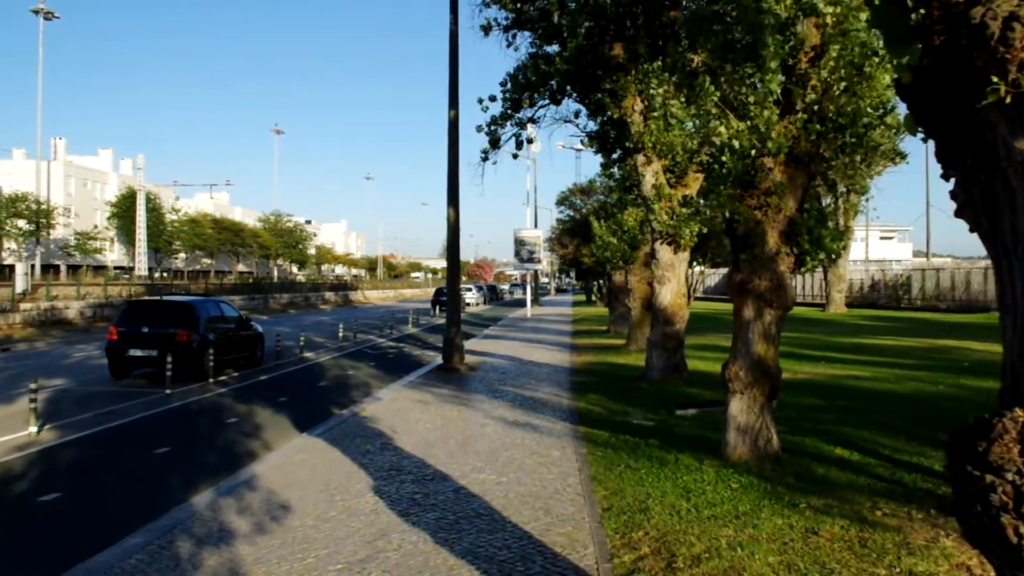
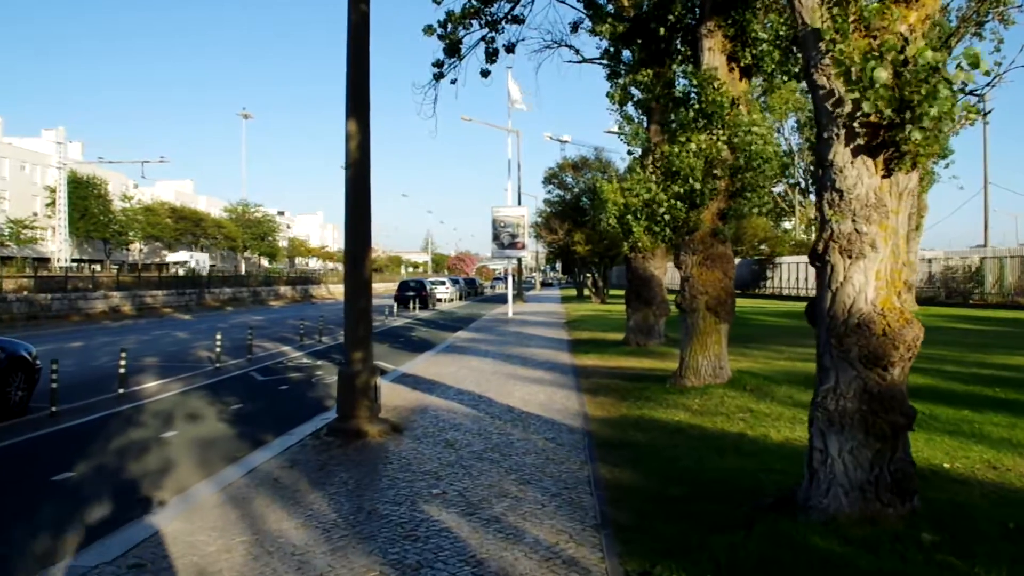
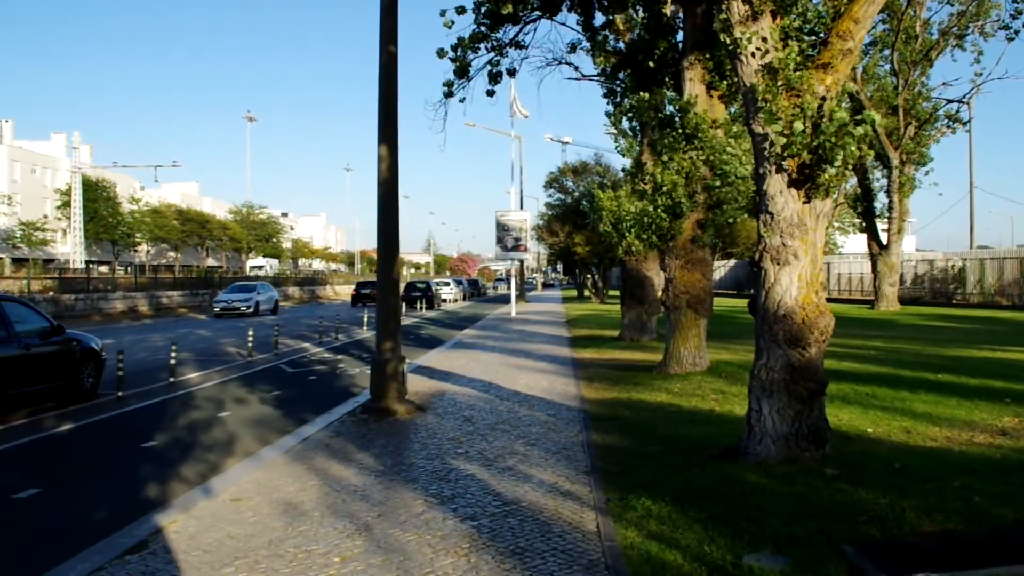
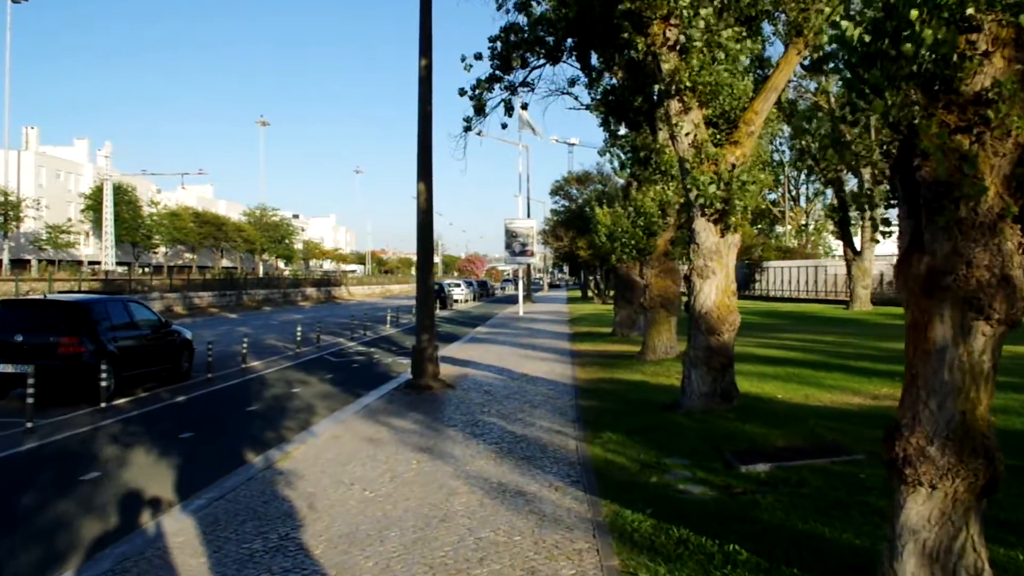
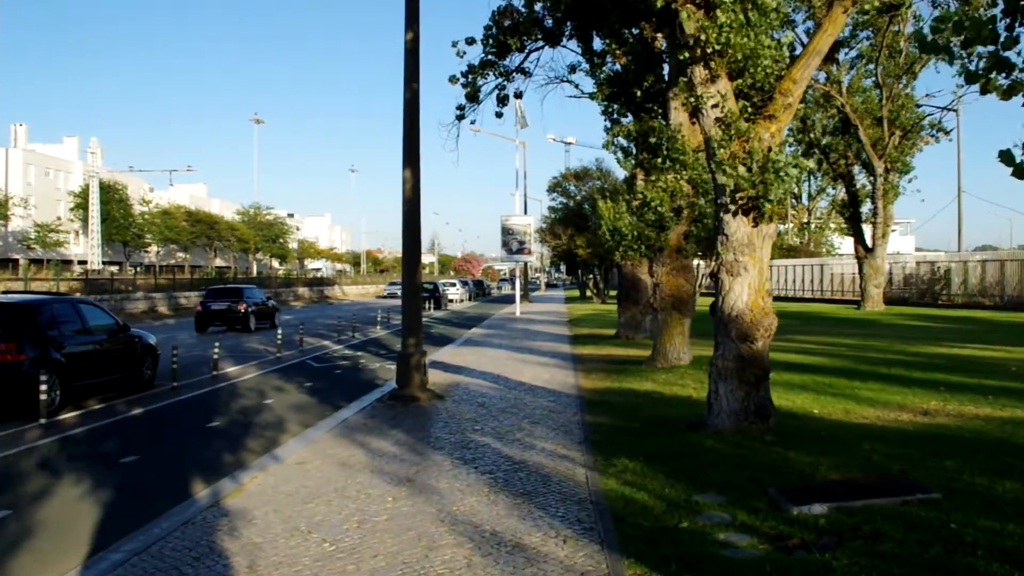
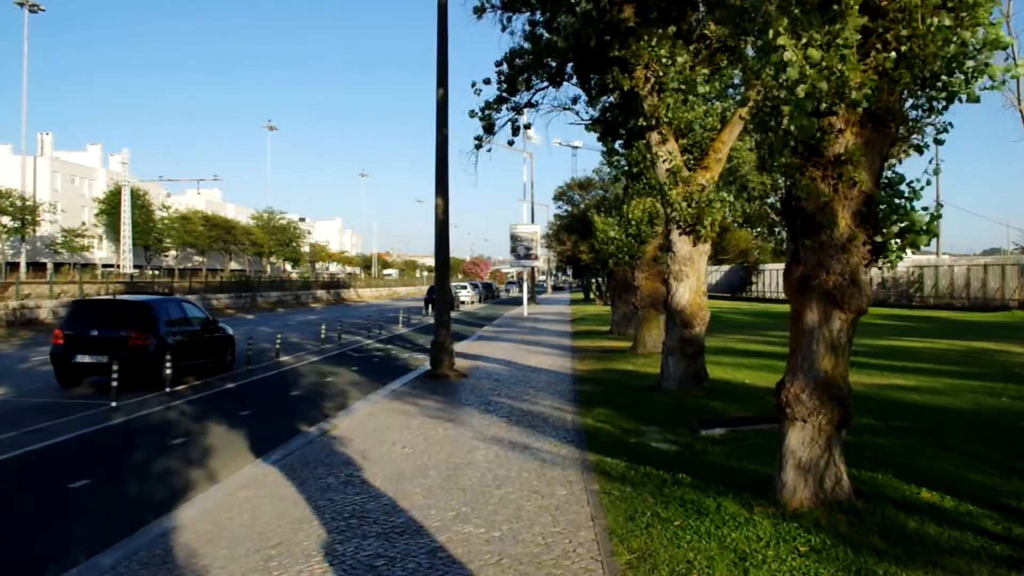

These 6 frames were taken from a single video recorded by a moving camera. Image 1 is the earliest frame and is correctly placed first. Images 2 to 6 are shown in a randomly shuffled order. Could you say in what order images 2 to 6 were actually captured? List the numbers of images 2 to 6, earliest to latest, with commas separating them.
6, 4, 5, 3, 2
